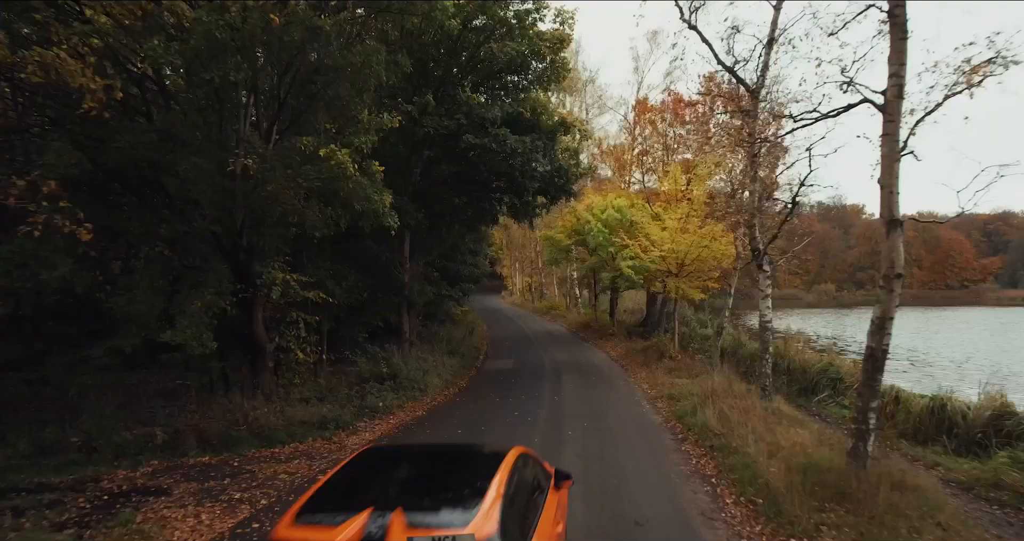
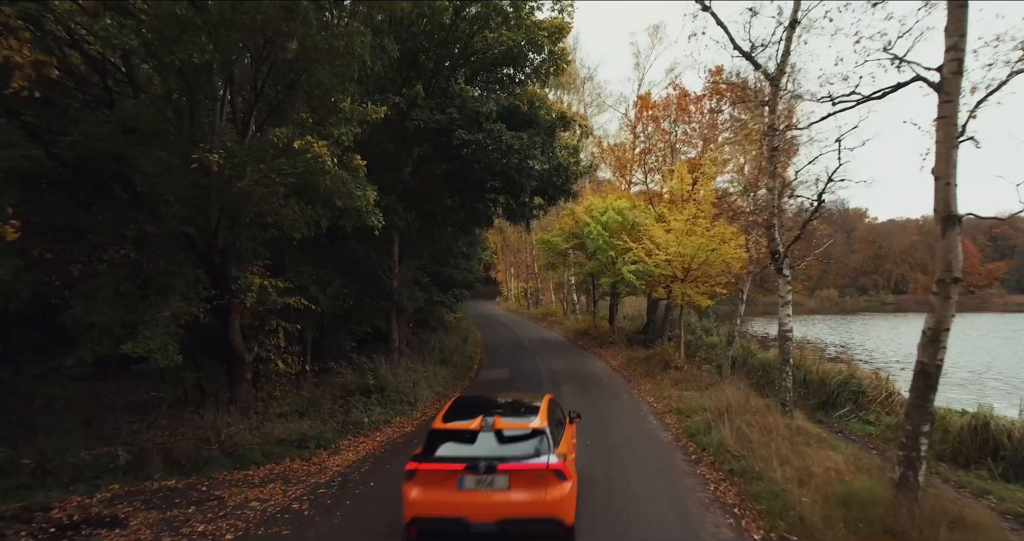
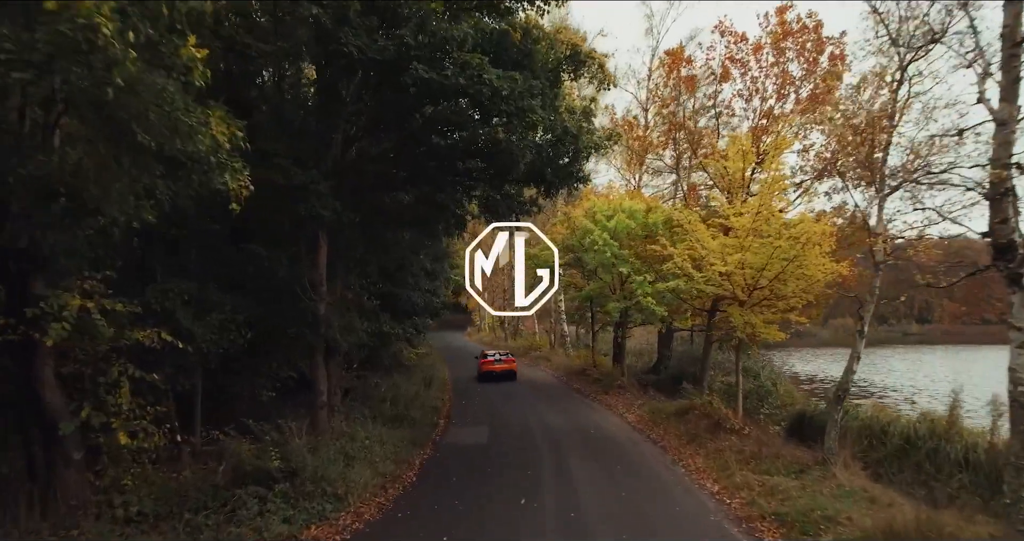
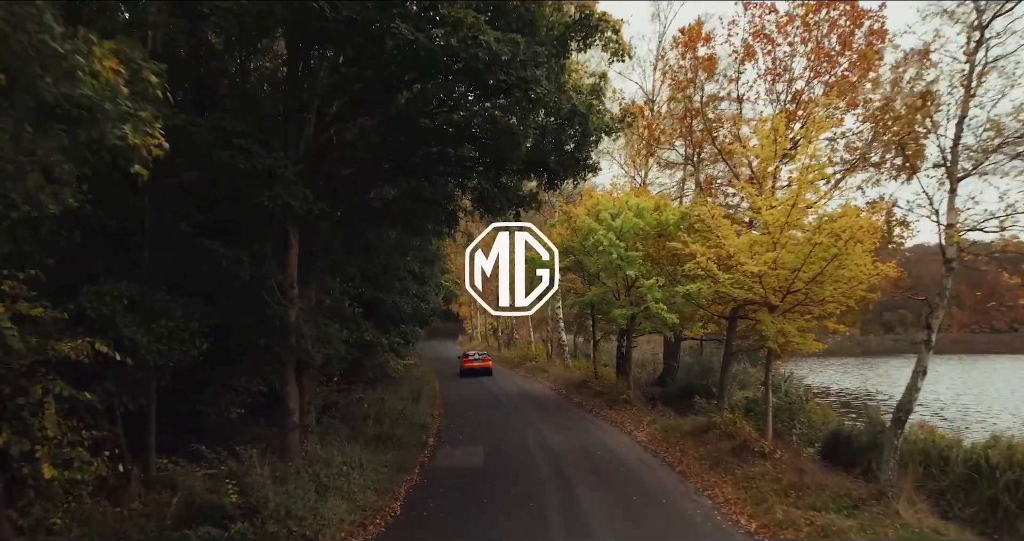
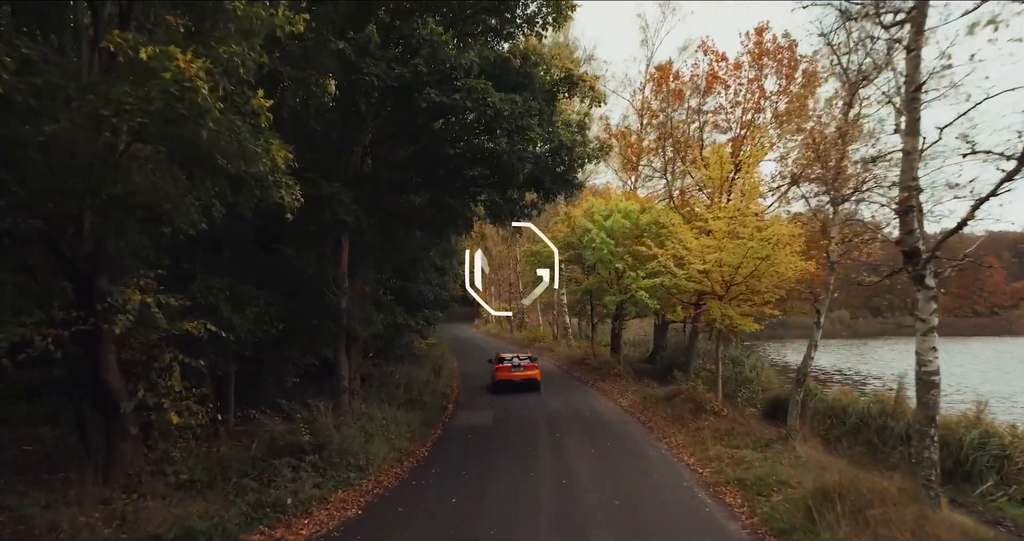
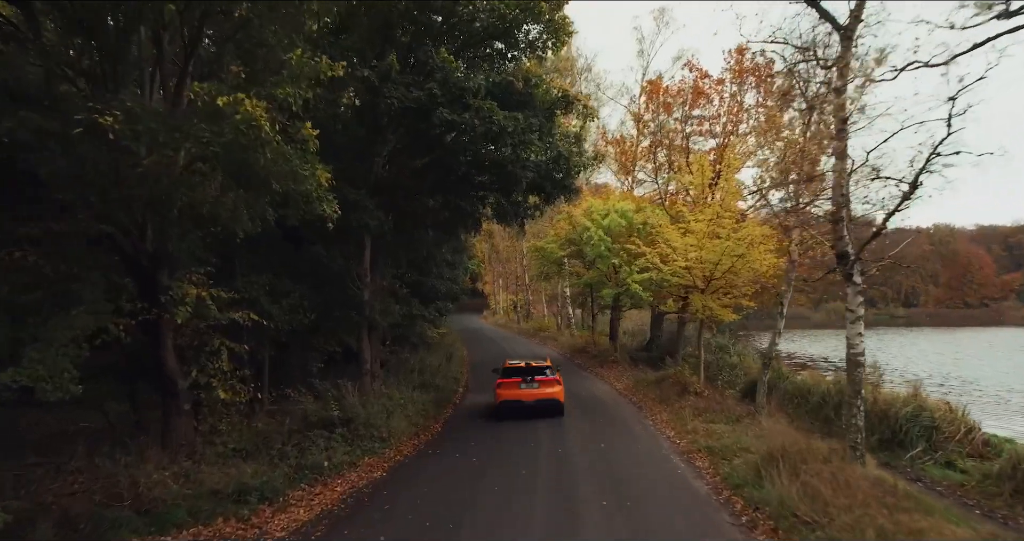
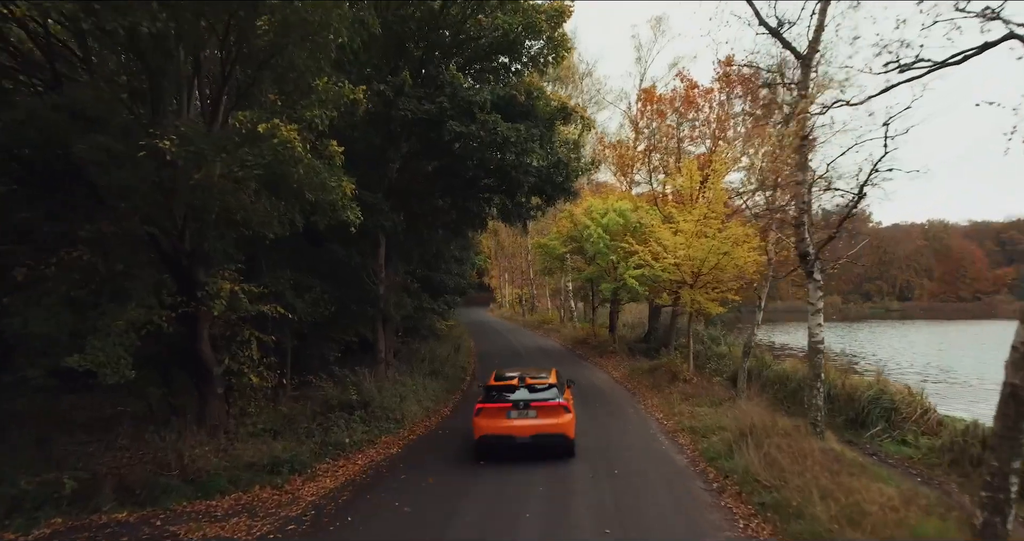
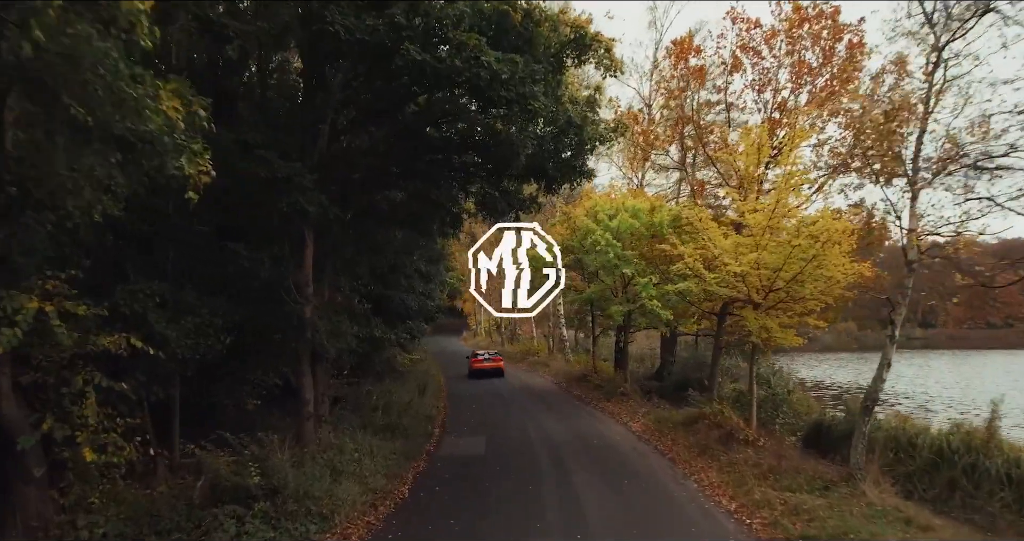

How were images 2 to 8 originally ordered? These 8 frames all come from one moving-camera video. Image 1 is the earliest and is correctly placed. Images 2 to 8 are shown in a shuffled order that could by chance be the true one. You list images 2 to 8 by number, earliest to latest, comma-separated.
2, 7, 6, 5, 3, 8, 4
